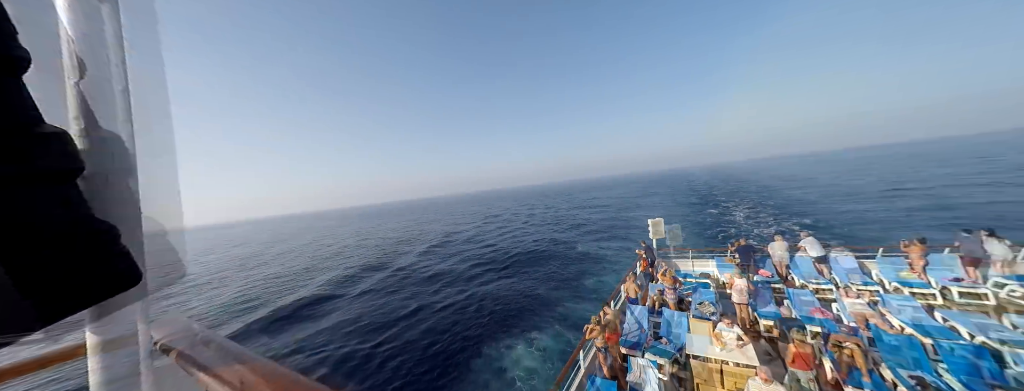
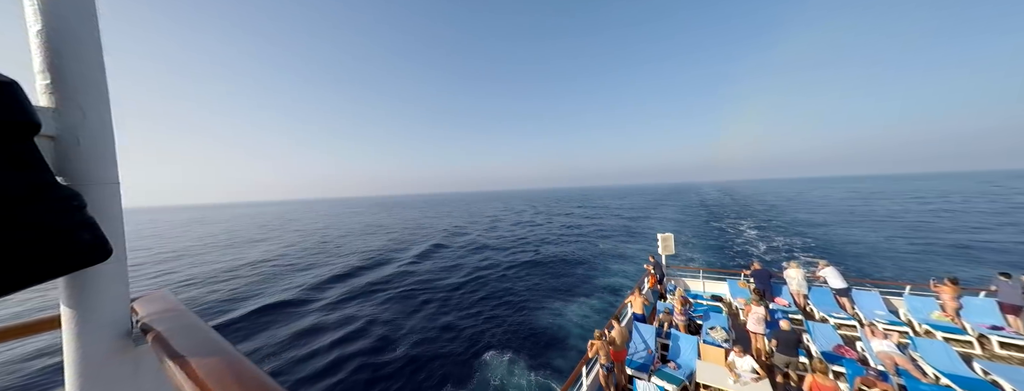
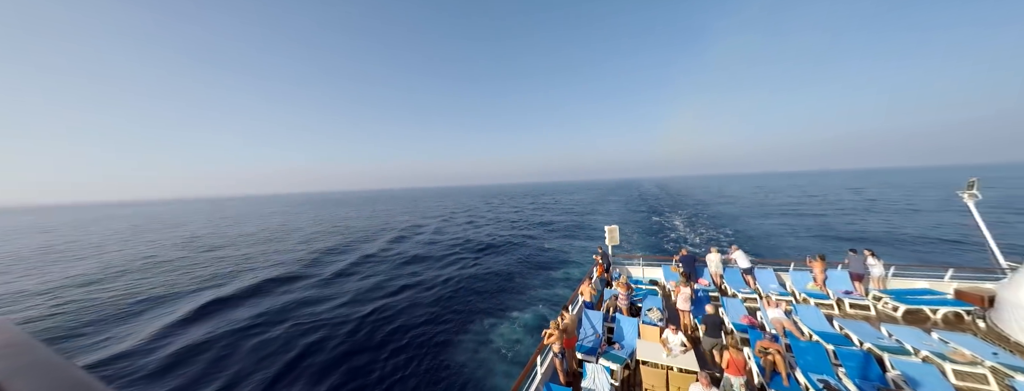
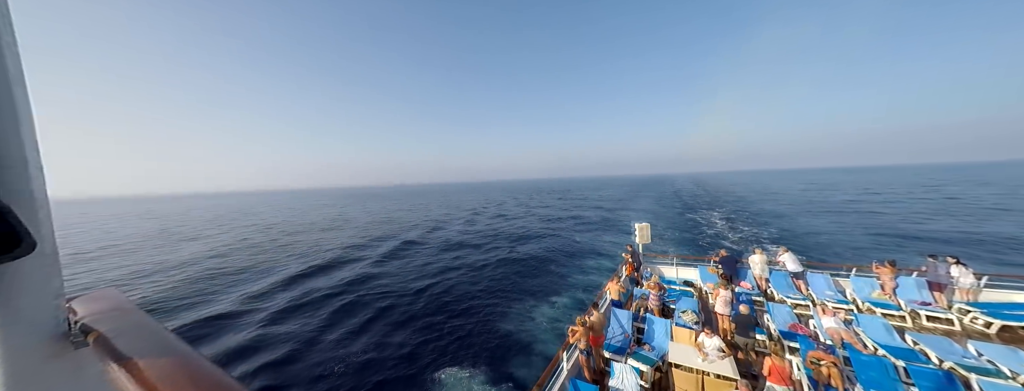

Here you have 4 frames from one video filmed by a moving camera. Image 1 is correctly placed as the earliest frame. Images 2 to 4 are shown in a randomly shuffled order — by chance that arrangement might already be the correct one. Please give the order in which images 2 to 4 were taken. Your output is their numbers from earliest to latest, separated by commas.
3, 4, 2
